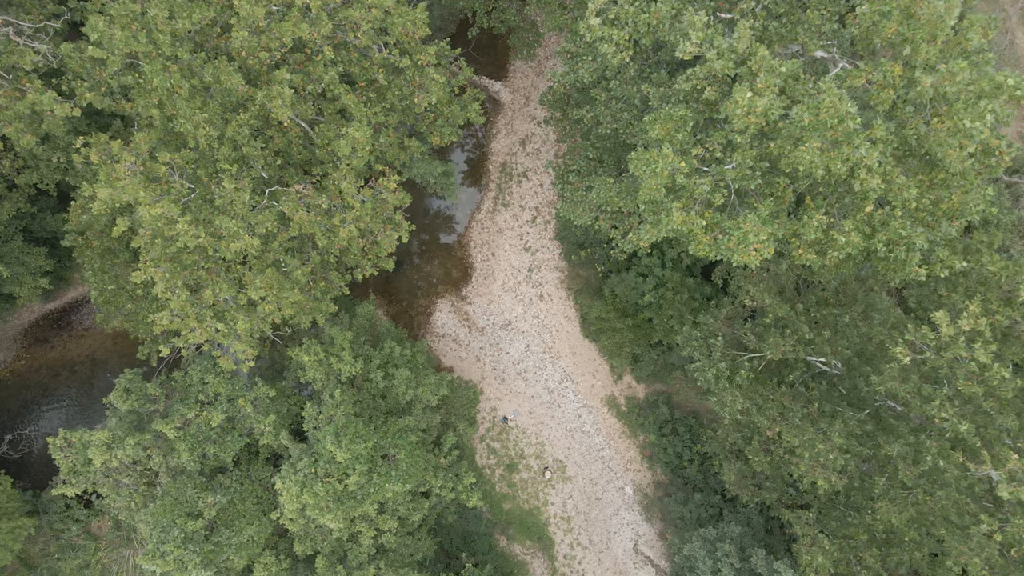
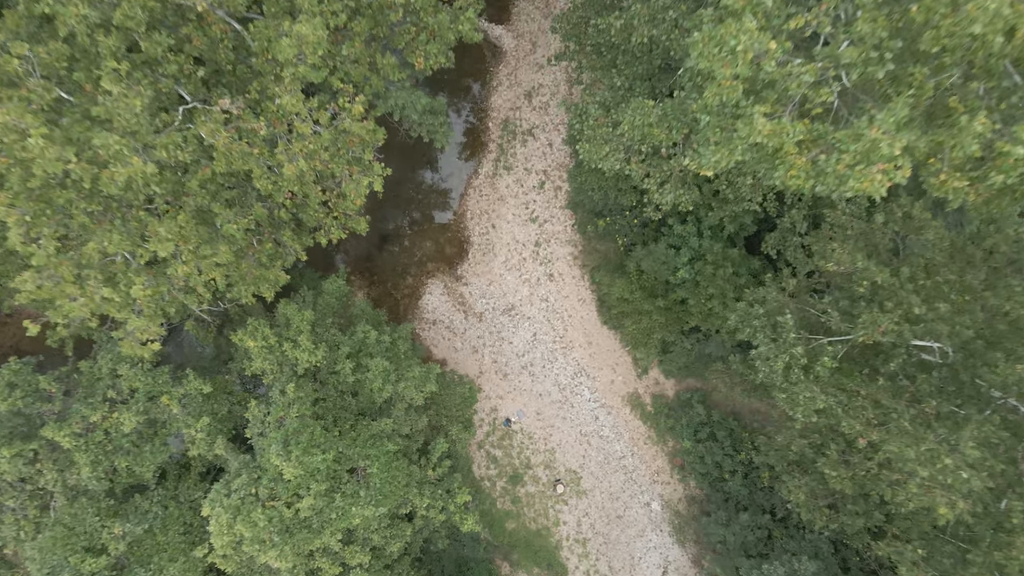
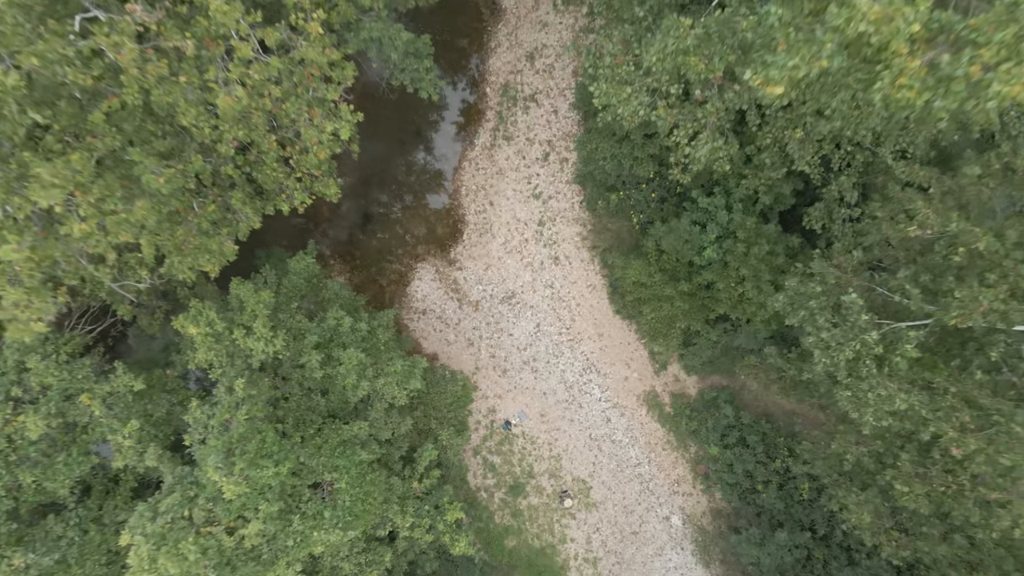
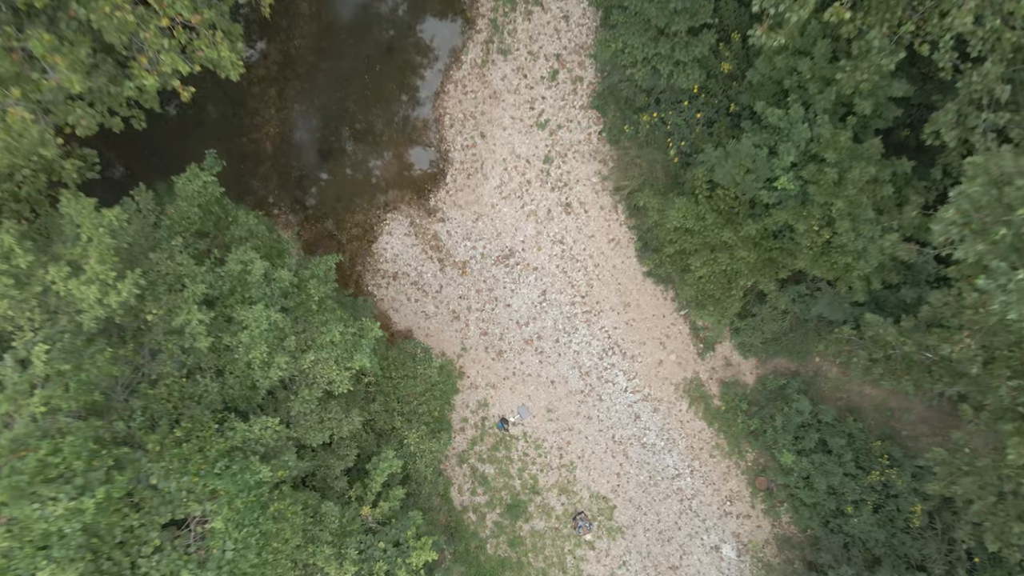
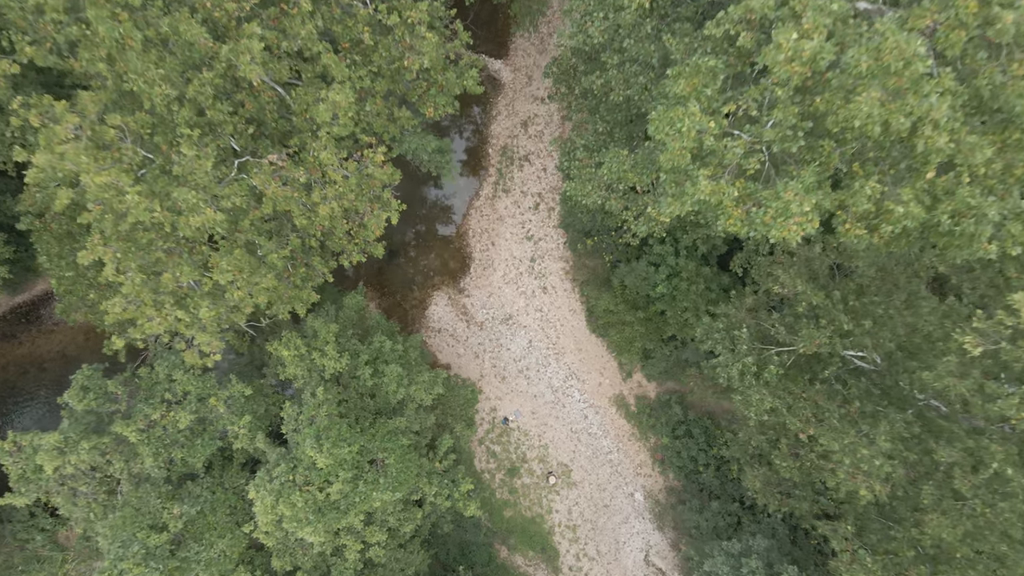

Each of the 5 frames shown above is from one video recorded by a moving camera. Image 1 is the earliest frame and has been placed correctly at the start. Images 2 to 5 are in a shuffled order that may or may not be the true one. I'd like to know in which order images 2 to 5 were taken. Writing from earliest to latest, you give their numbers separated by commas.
5, 2, 3, 4
